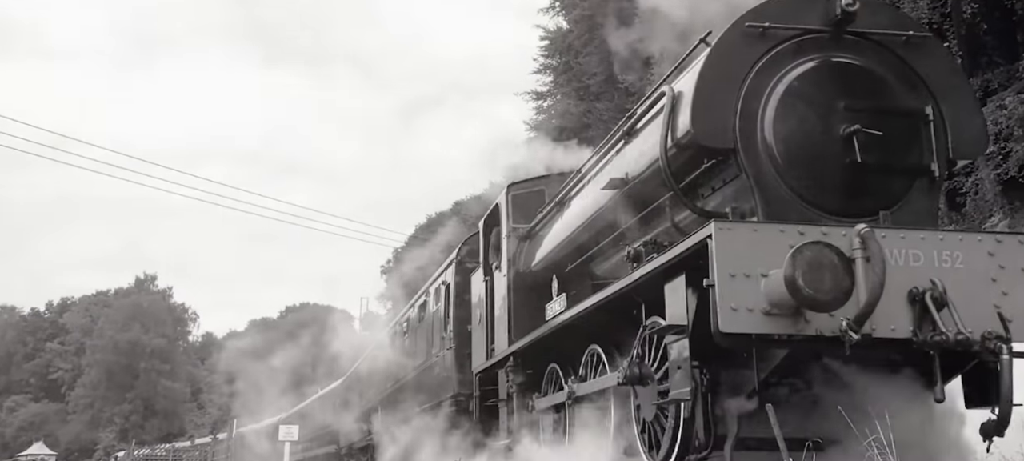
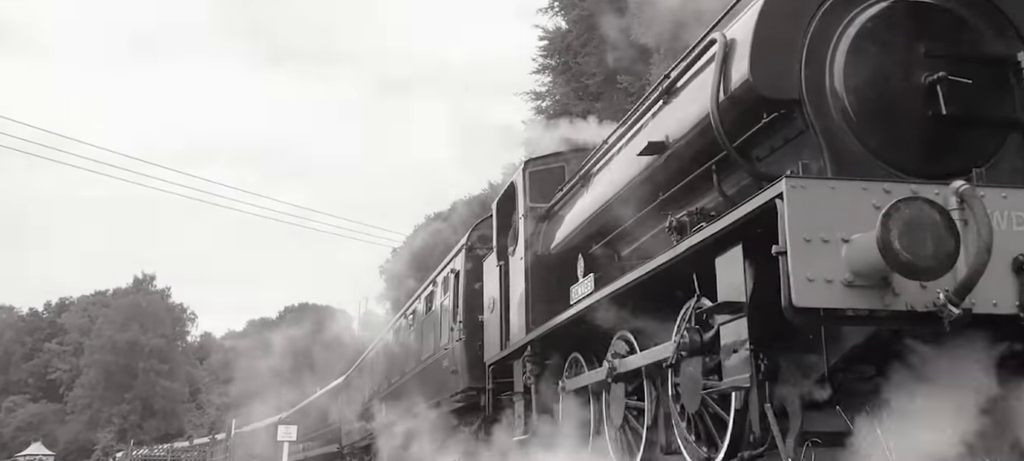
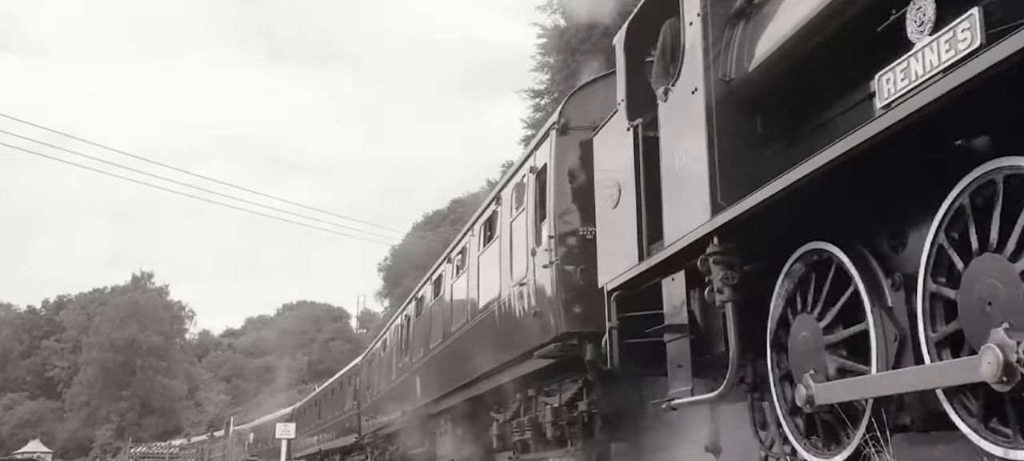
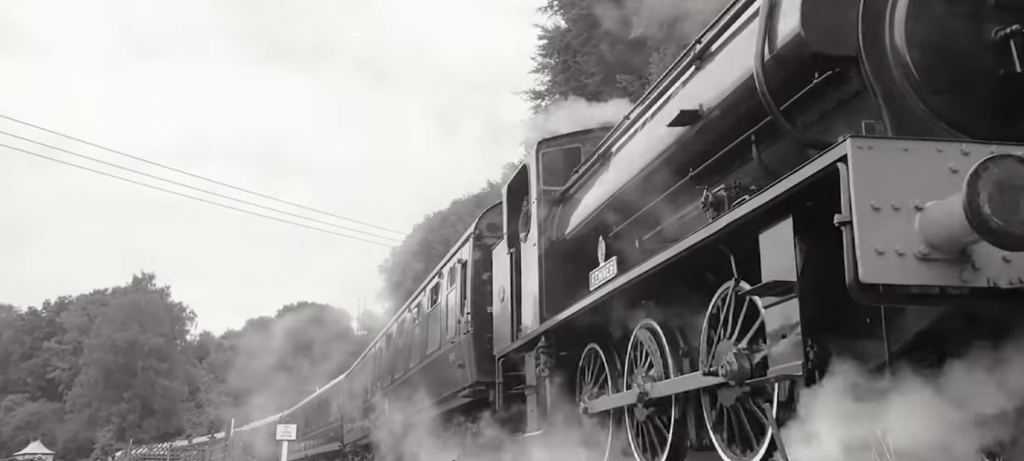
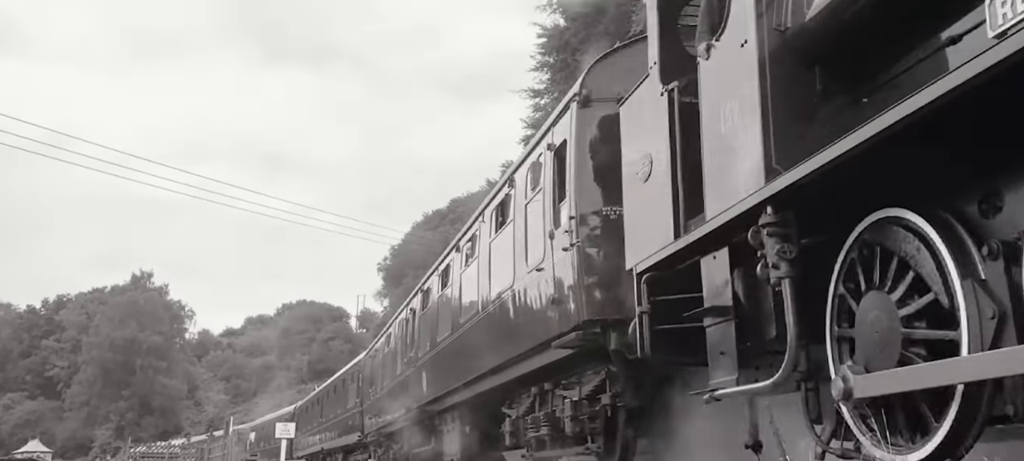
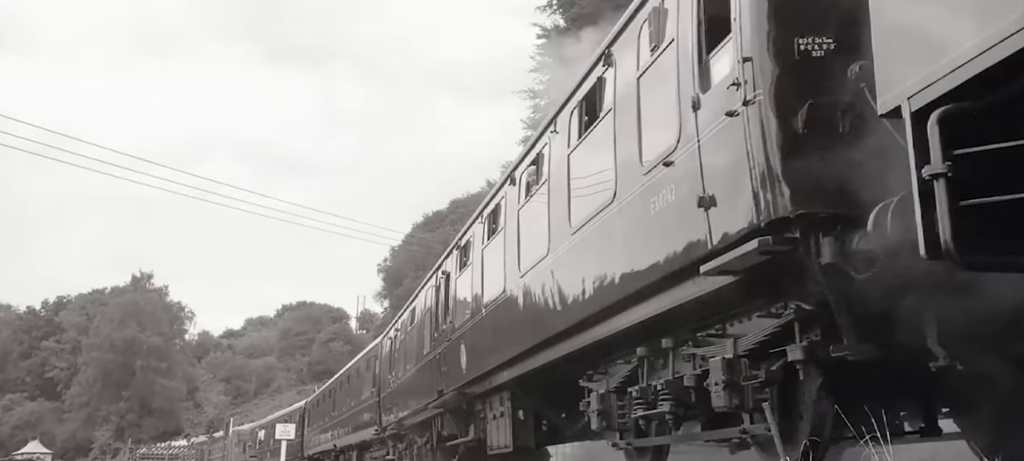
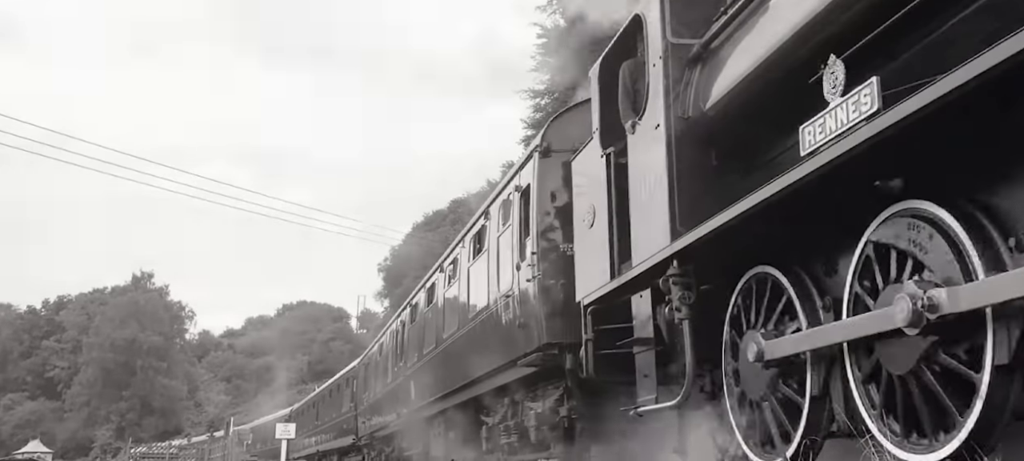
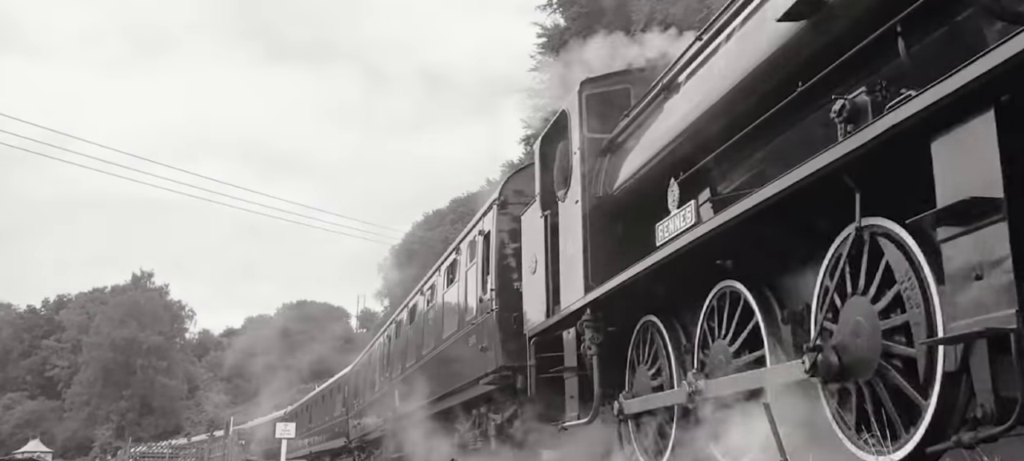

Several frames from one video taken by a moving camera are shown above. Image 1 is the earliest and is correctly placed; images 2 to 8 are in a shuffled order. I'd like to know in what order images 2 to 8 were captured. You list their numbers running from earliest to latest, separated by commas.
2, 4, 8, 7, 3, 5, 6
